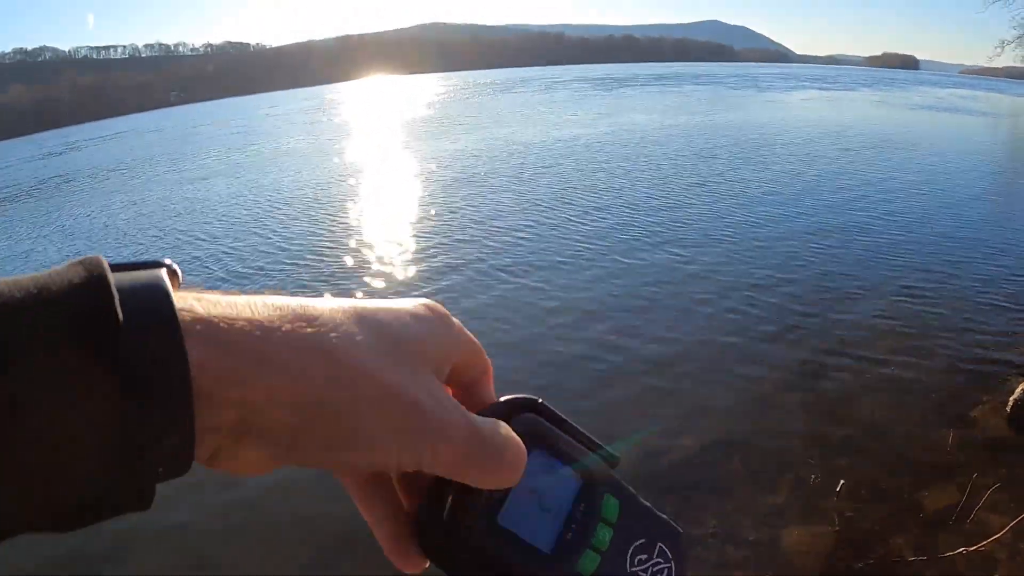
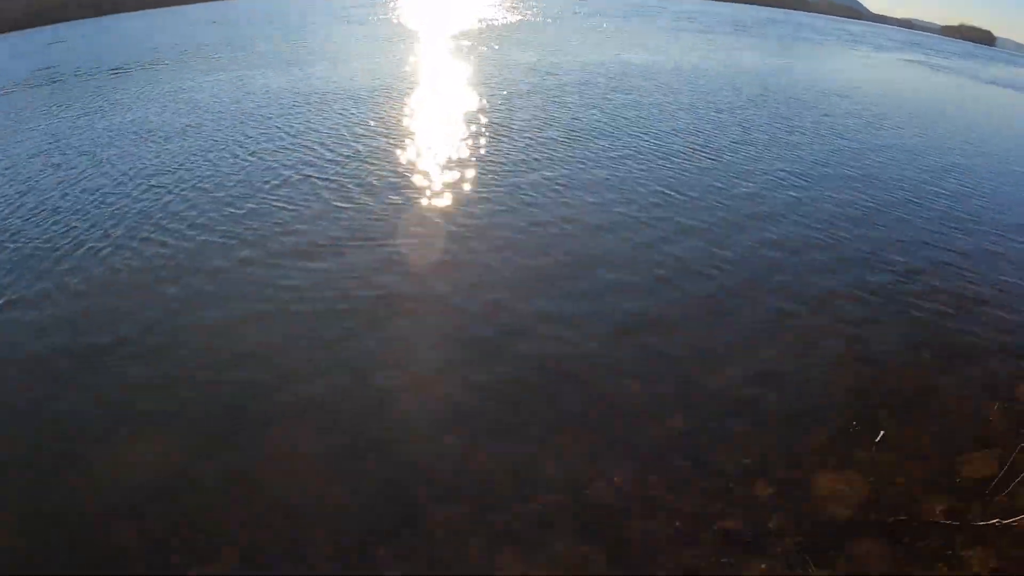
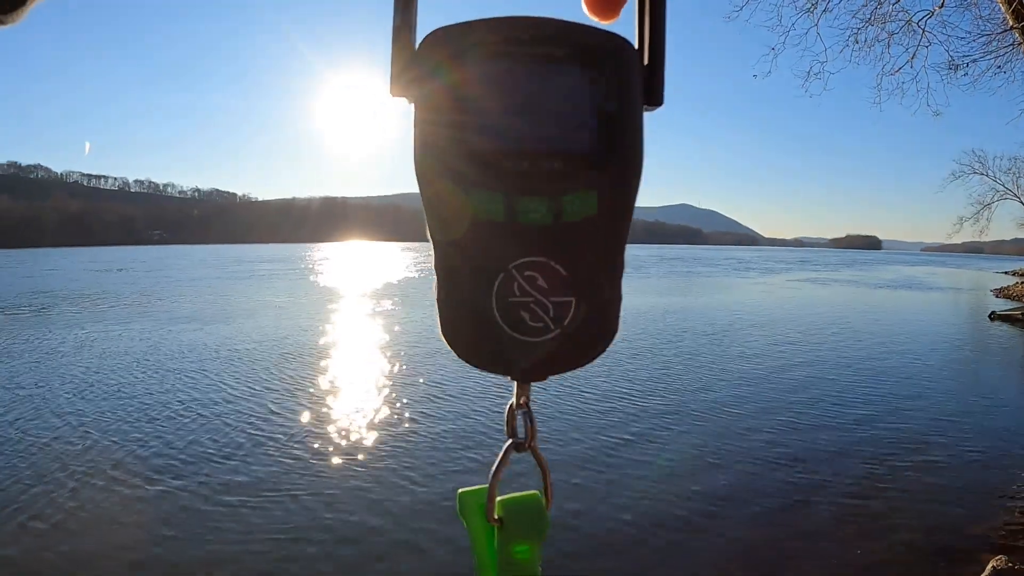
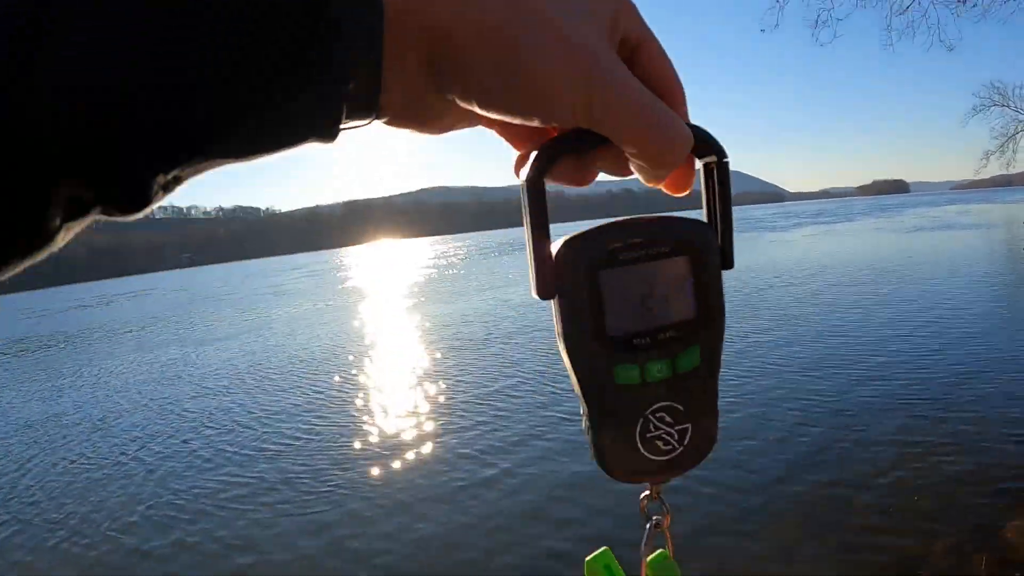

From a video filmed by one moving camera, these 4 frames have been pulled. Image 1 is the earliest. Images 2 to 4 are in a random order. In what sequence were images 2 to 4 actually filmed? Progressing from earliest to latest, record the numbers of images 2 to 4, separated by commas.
4, 3, 2
